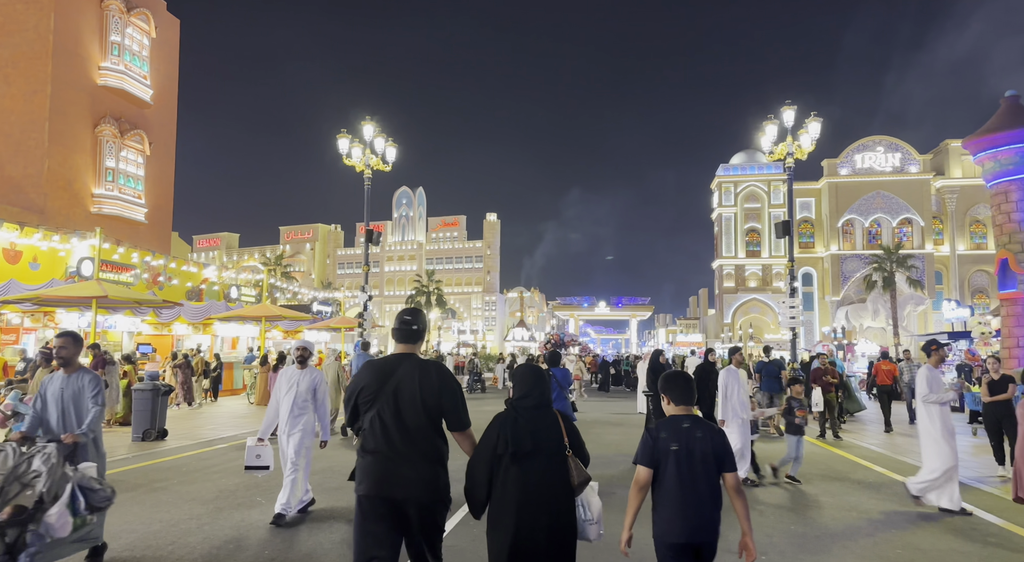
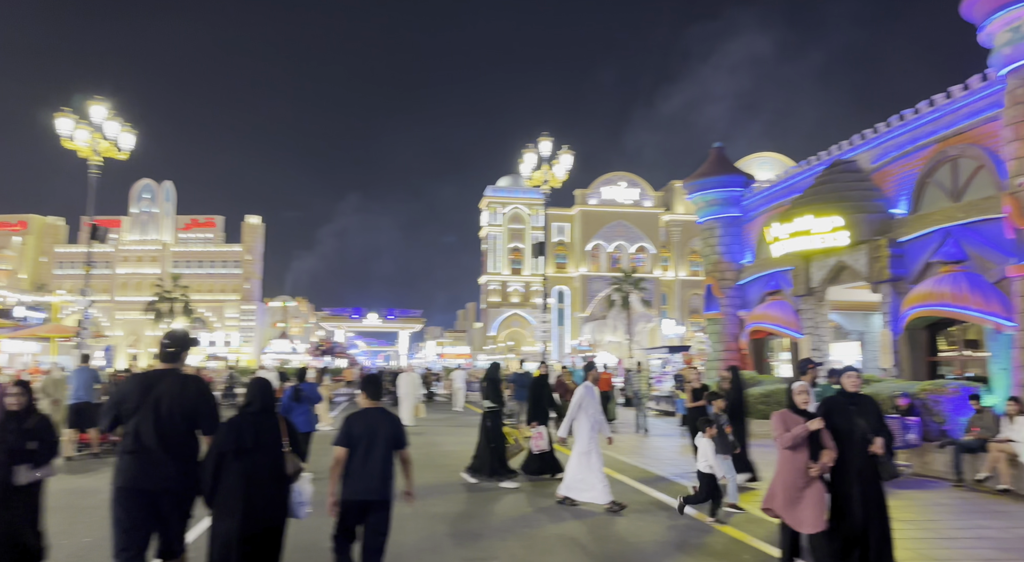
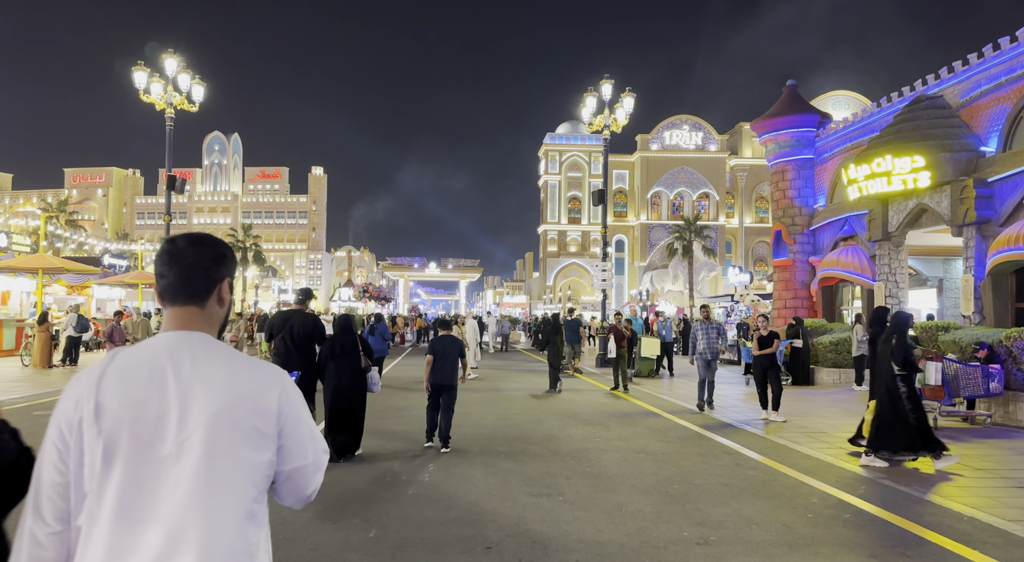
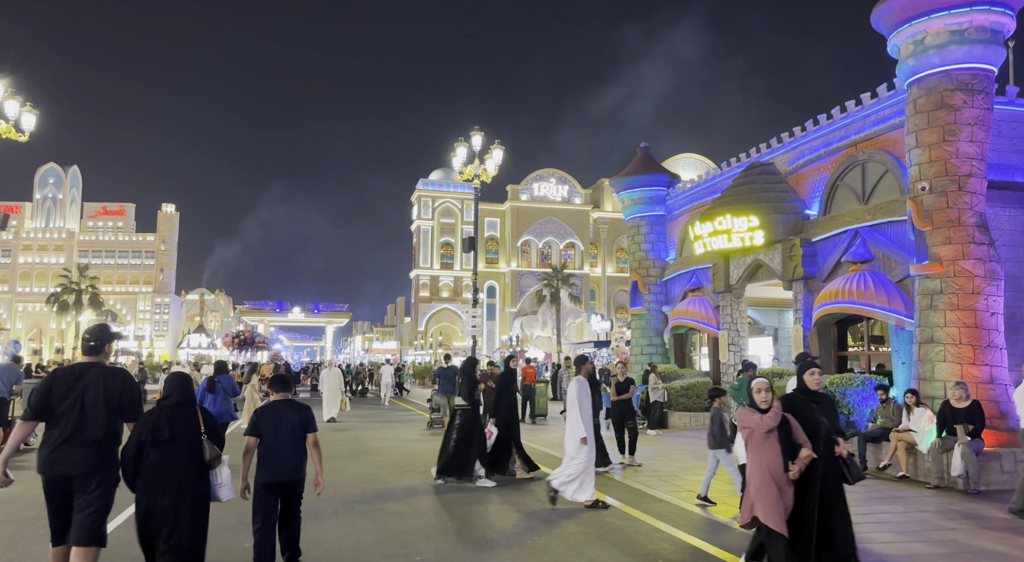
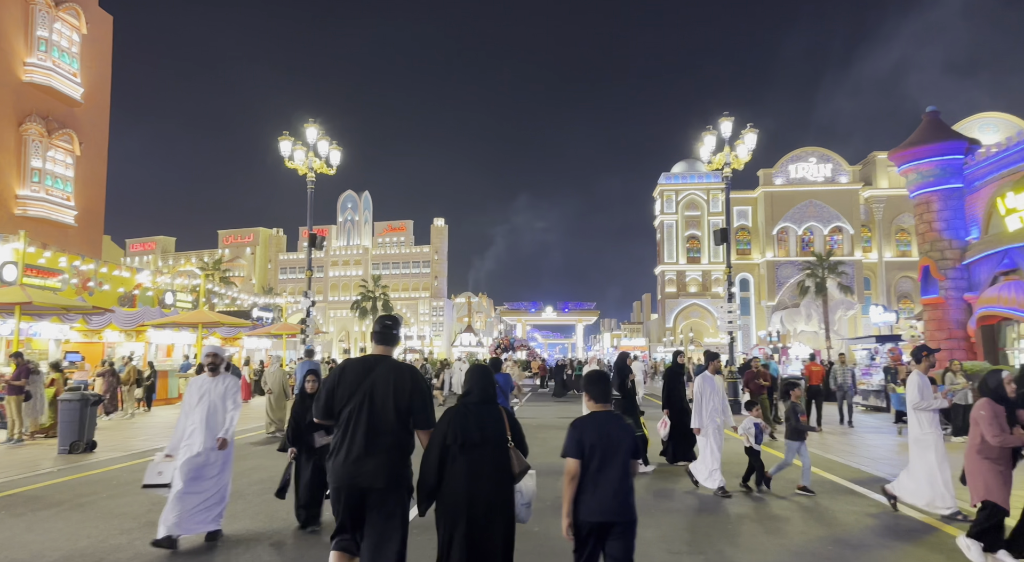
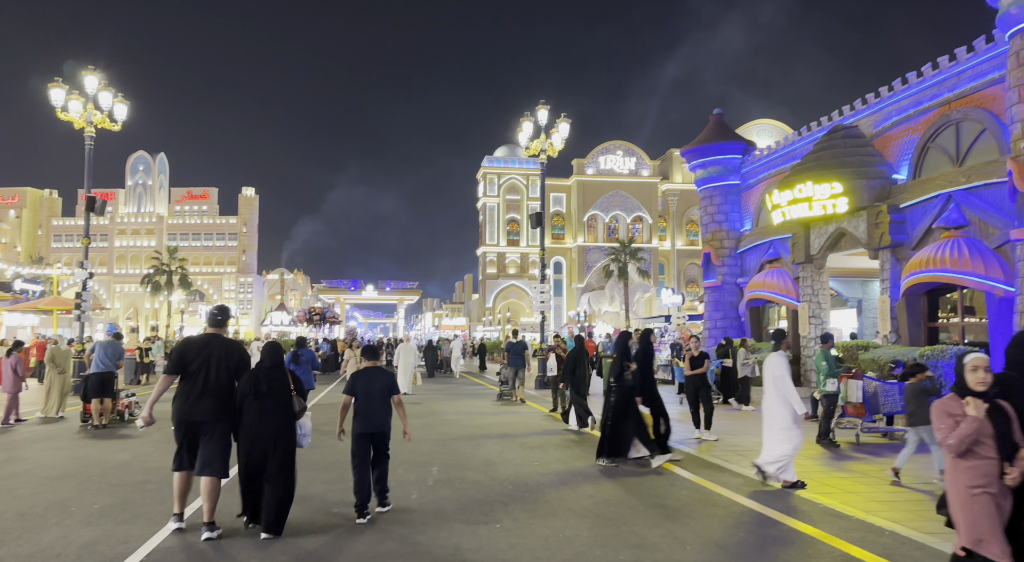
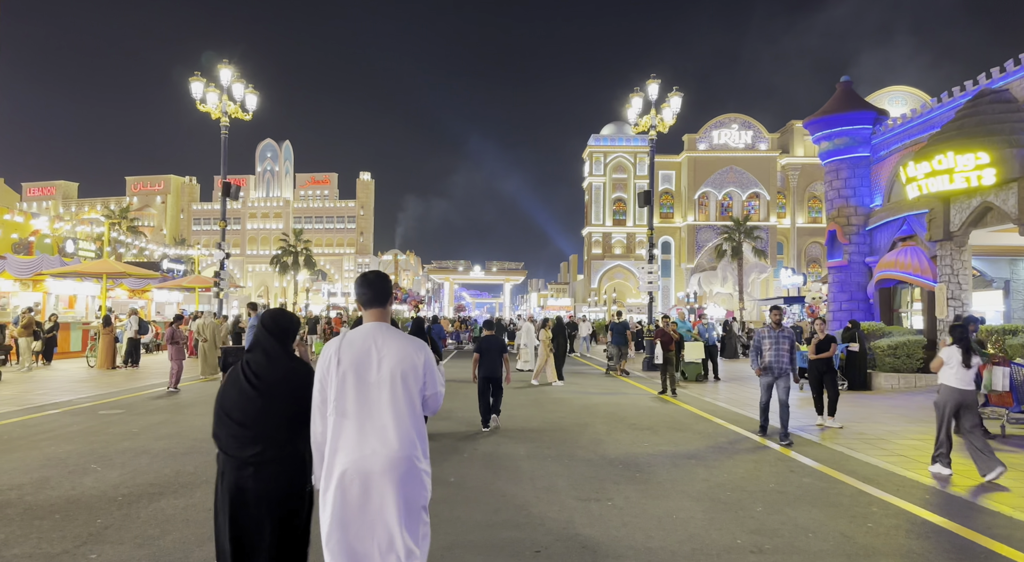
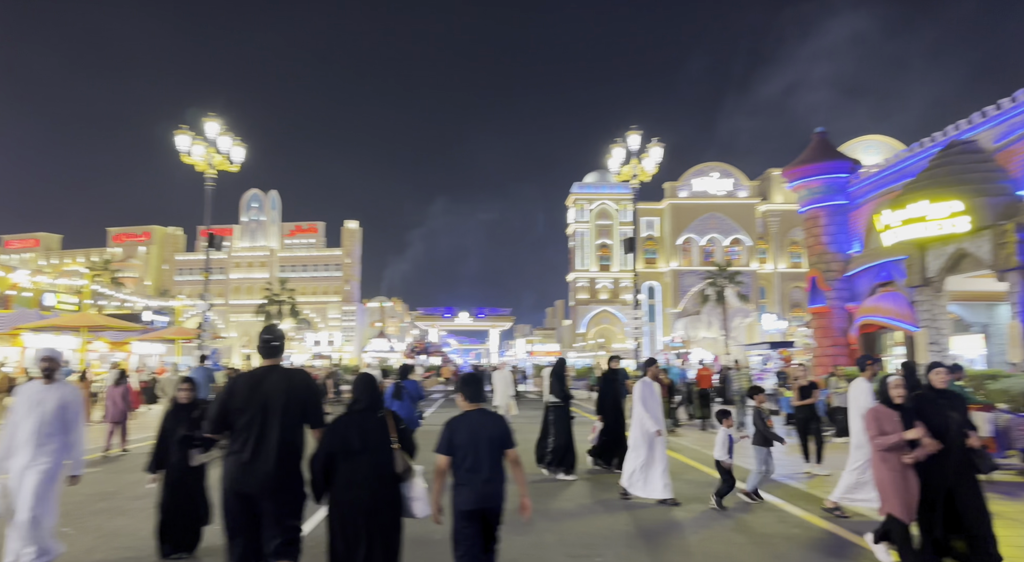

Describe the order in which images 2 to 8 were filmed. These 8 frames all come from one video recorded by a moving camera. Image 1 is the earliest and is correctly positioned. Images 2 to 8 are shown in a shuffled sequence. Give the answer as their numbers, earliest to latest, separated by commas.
5, 8, 2, 4, 6, 3, 7
